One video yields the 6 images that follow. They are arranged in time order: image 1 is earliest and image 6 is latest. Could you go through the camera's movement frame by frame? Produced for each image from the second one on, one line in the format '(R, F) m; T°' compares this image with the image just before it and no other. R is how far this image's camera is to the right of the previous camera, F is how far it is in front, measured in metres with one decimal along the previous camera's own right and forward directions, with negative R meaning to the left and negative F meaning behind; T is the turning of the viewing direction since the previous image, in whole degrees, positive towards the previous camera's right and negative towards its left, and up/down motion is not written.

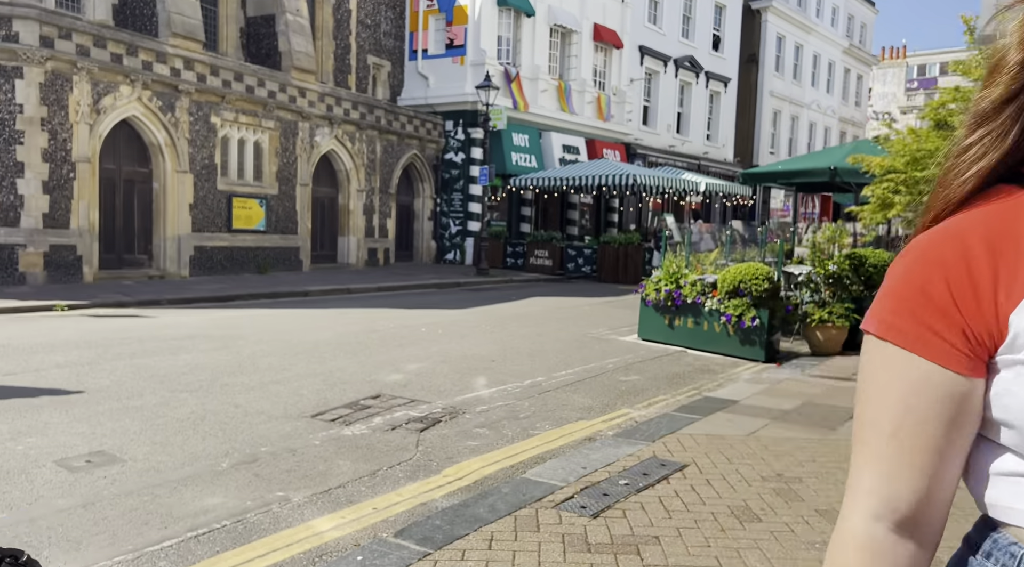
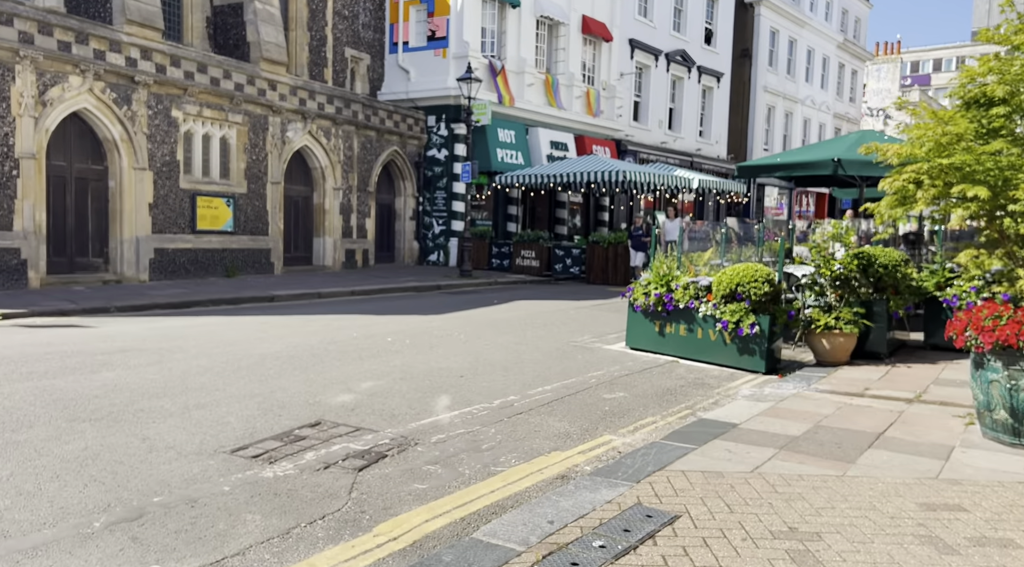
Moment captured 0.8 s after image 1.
(+0.2, +1.0) m; 0°
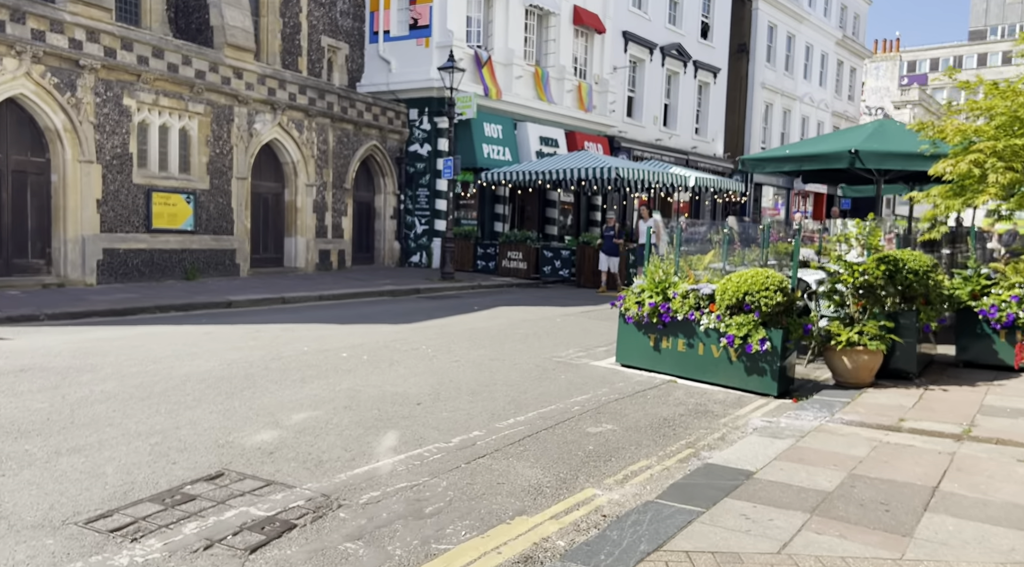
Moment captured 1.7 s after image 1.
(+0.2, +1.2) m; 0°
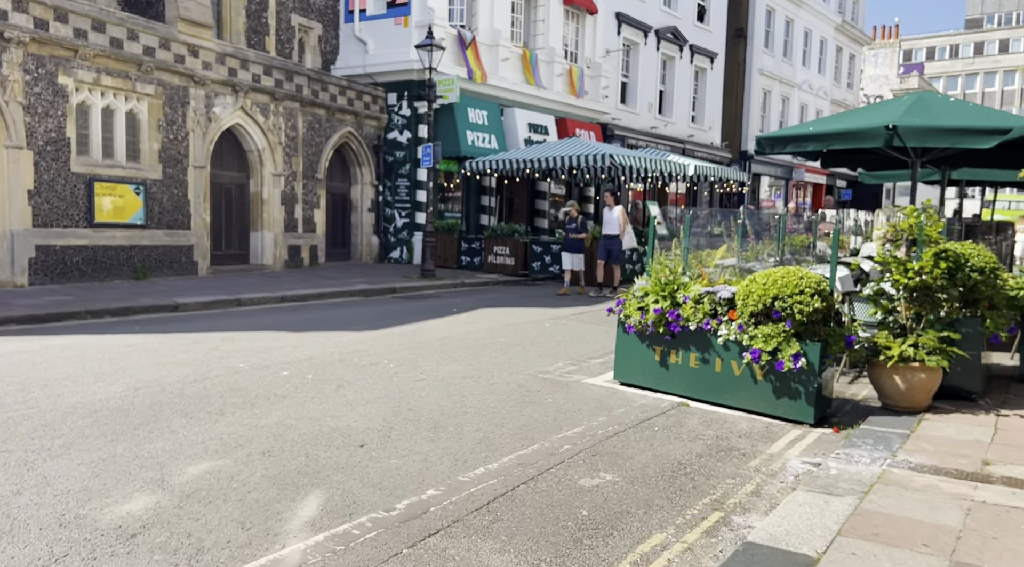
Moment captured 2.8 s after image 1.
(+0.1, +1.5) m; +1°
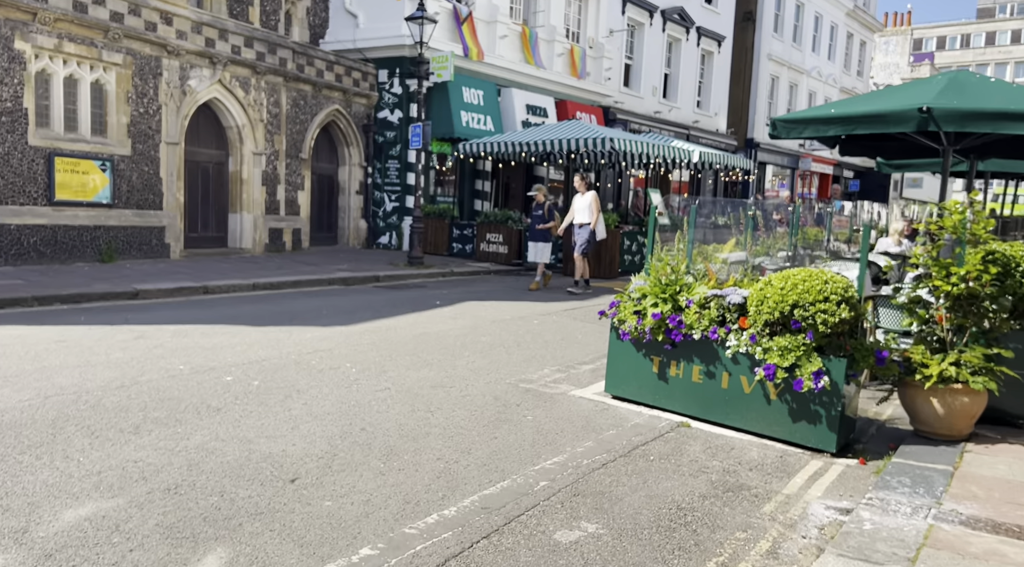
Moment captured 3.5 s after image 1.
(+0.2, +0.9) m; 0°
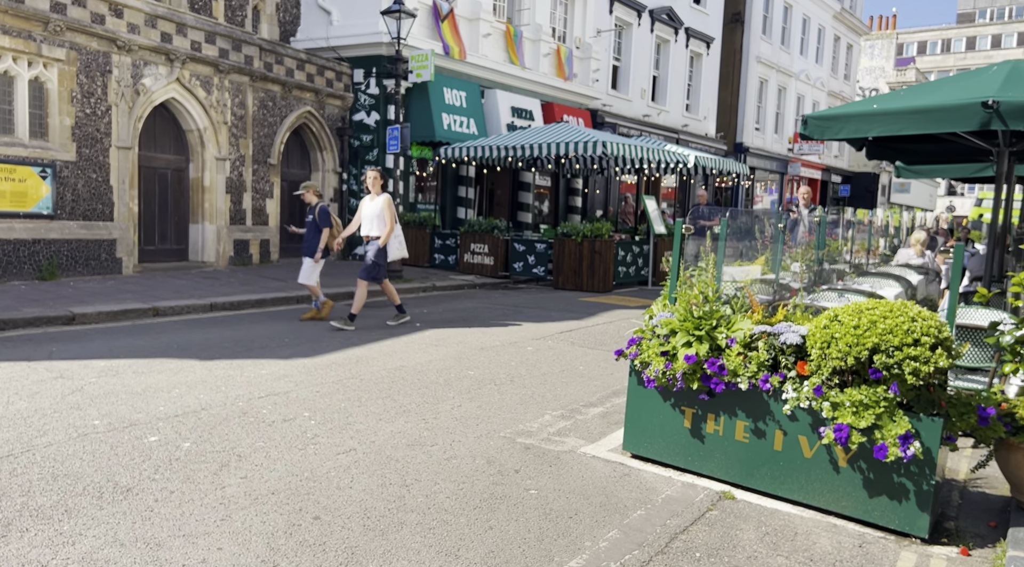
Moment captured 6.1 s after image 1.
(-0.1, +1.2) m; +1°
